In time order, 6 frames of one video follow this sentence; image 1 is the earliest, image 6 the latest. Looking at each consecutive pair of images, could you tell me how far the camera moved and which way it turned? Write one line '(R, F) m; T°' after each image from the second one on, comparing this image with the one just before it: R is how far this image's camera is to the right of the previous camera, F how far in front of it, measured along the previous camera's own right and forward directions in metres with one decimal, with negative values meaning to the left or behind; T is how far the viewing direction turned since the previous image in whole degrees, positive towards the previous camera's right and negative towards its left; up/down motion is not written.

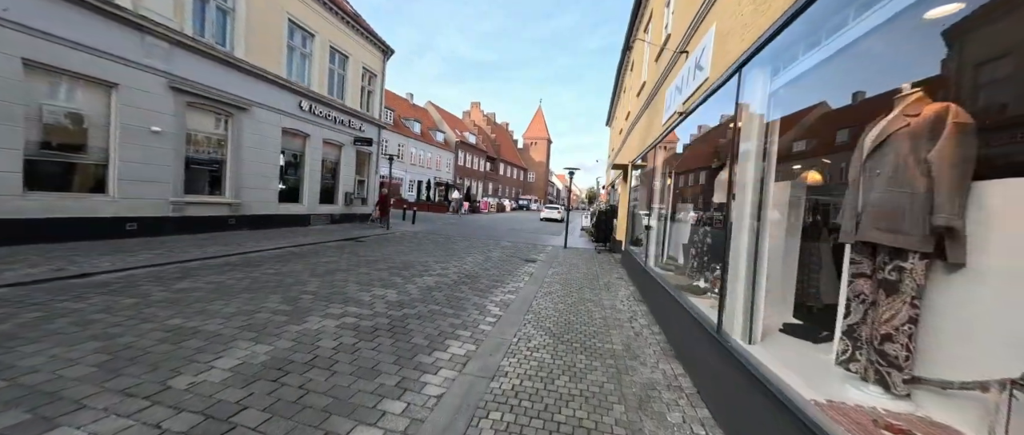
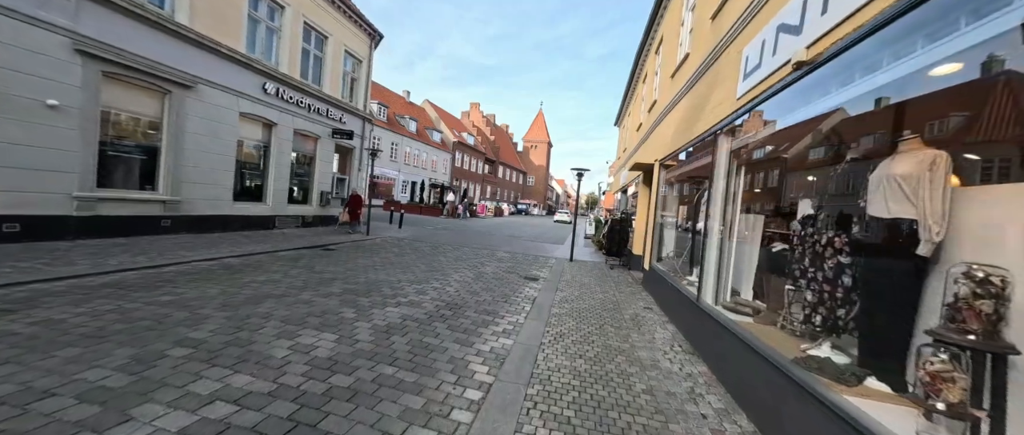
(0.0, +1.7) m; 0°
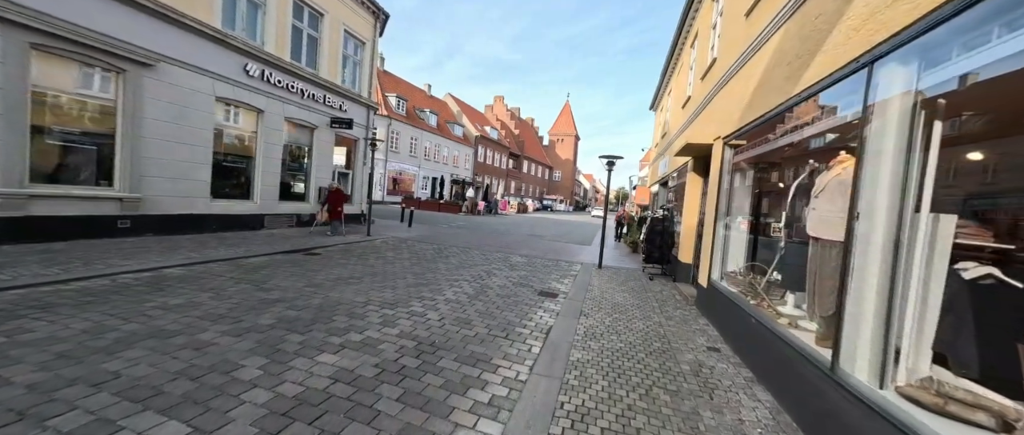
(+0.3, +1.7) m; -5°
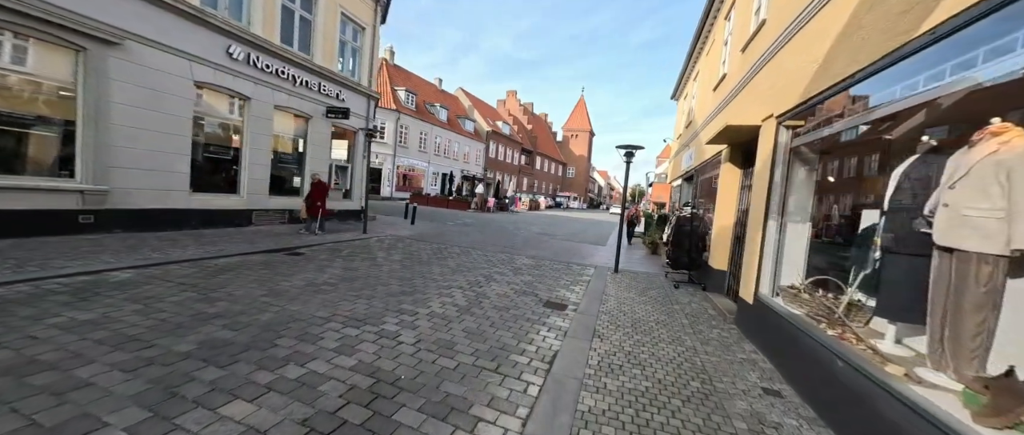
(+0.2, +0.9) m; -2°
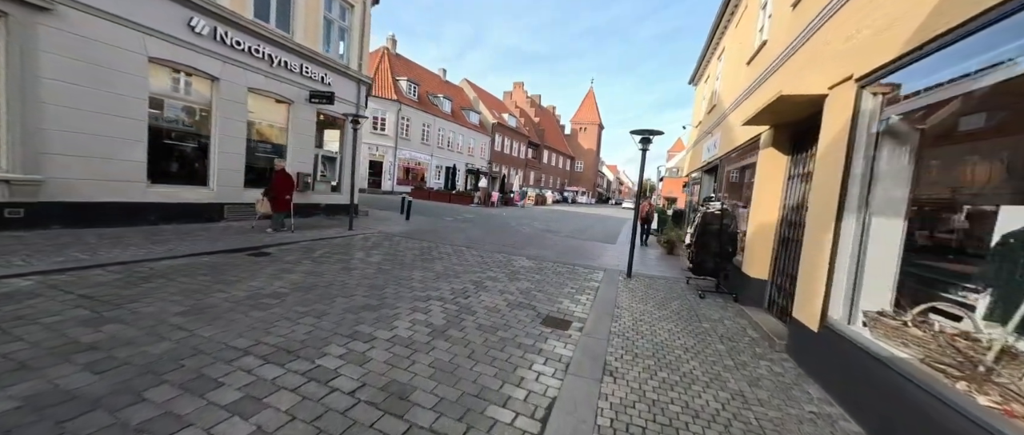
(+0.2, +1.0) m; -1°
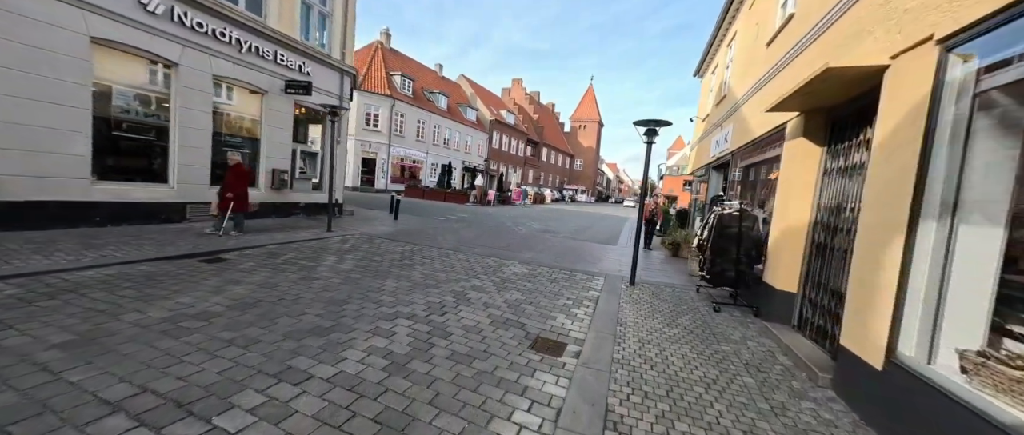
(+0.2, +0.7) m; 0°
